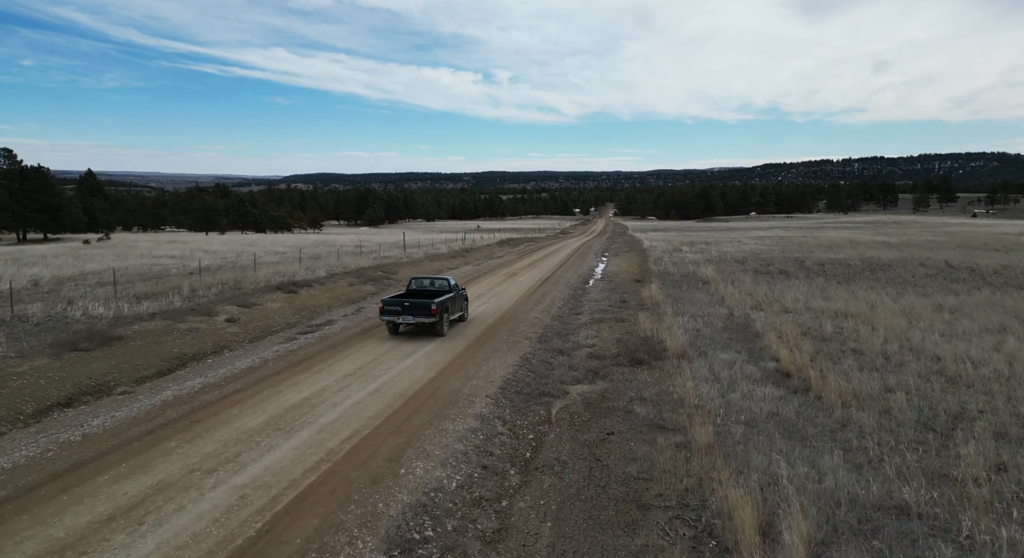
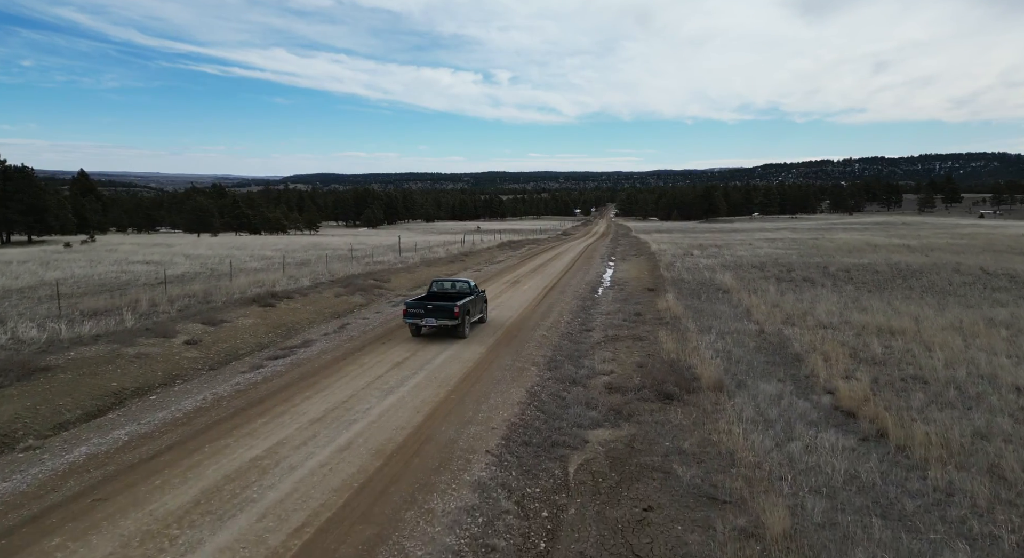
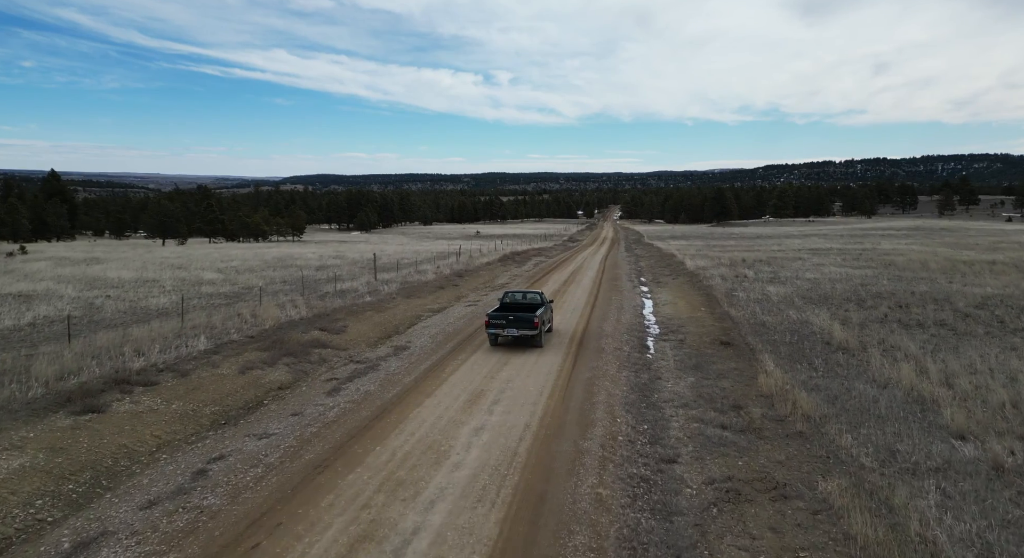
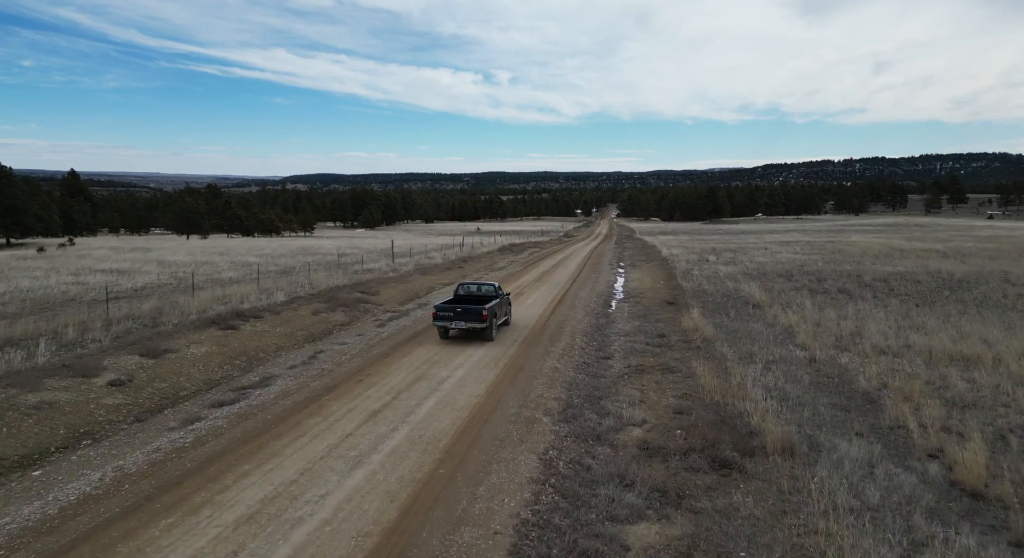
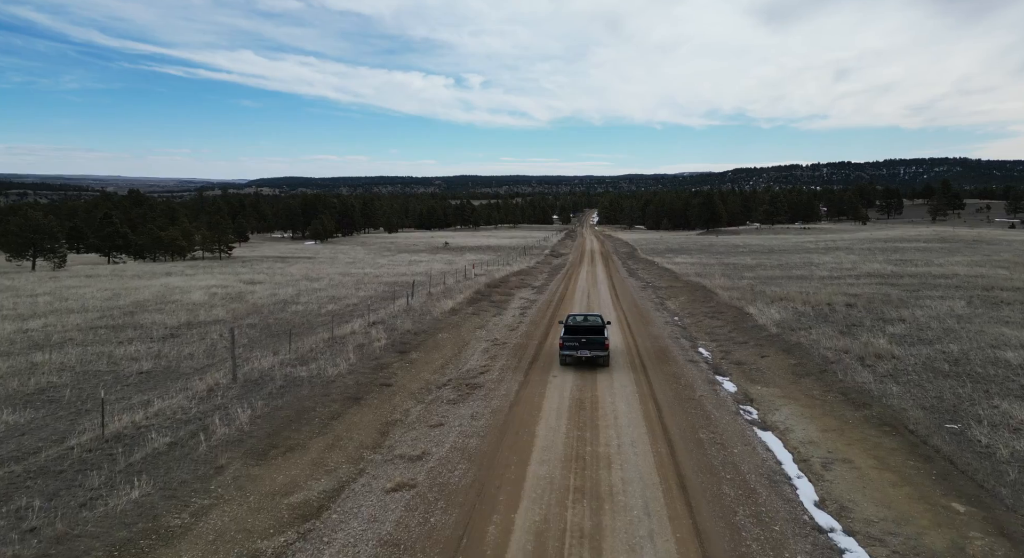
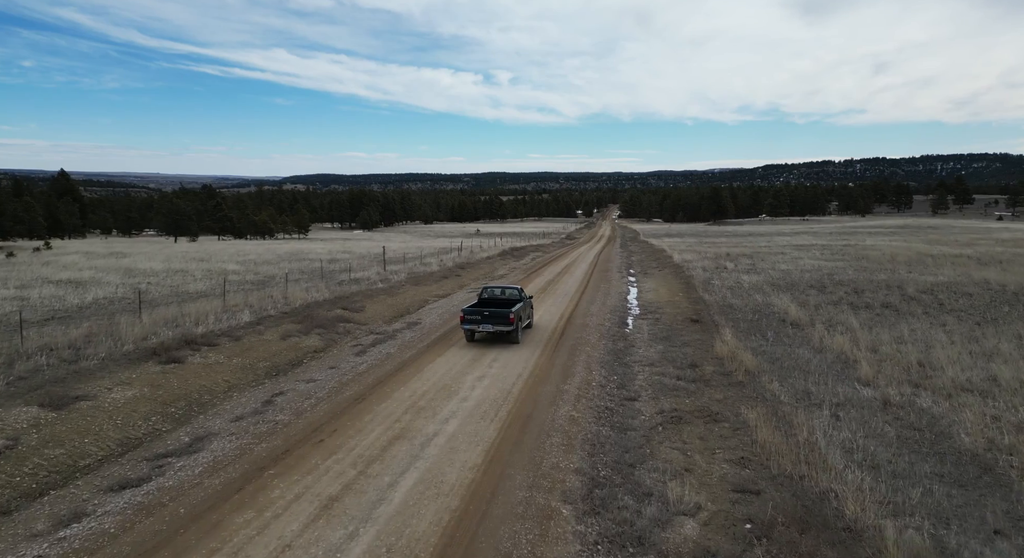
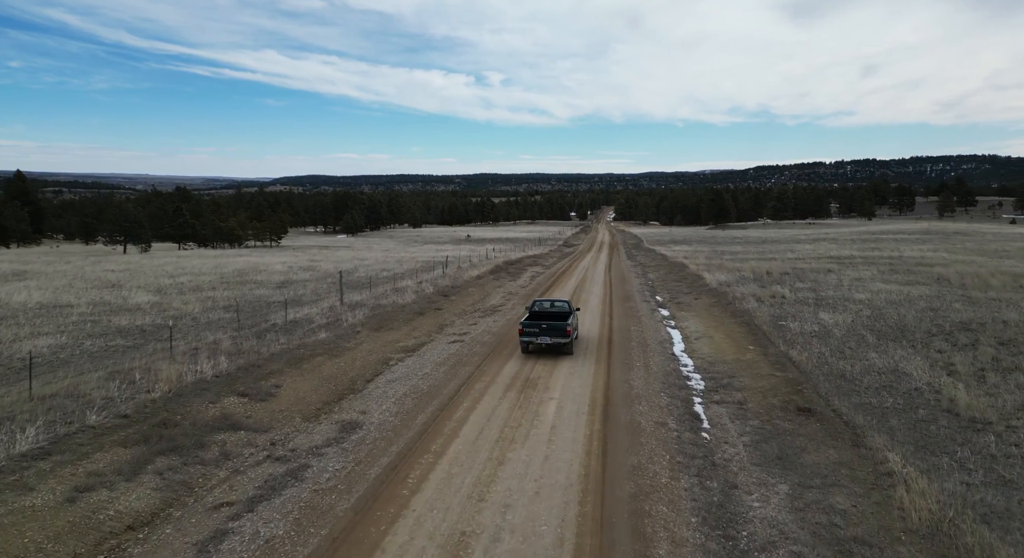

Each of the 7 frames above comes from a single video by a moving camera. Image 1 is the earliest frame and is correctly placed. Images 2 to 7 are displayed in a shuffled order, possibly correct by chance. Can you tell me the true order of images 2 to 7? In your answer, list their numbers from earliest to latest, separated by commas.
2, 4, 6, 3, 7, 5
